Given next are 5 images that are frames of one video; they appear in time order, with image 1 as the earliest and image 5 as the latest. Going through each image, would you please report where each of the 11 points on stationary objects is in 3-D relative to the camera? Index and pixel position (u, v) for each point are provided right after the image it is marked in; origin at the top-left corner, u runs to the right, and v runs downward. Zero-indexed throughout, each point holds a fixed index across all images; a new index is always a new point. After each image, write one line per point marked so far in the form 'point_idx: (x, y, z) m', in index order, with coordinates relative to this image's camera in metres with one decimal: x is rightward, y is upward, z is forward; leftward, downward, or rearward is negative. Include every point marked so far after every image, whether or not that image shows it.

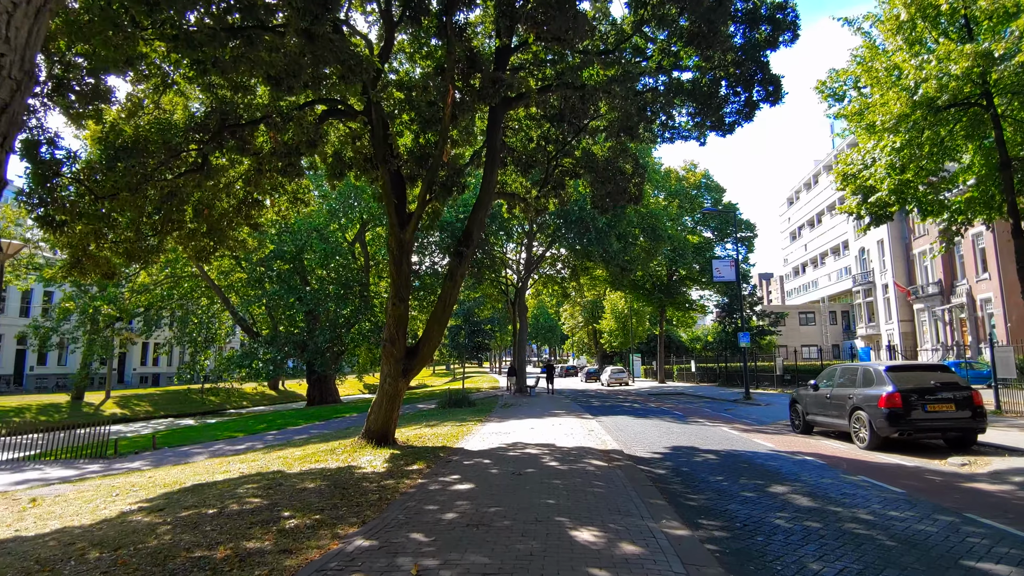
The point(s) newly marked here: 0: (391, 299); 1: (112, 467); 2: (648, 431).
0: (-2.5, -0.2, +12.0) m
1: (-9.9, -4.5, +14.3) m
2: (+3.3, -3.5, +14.1) m
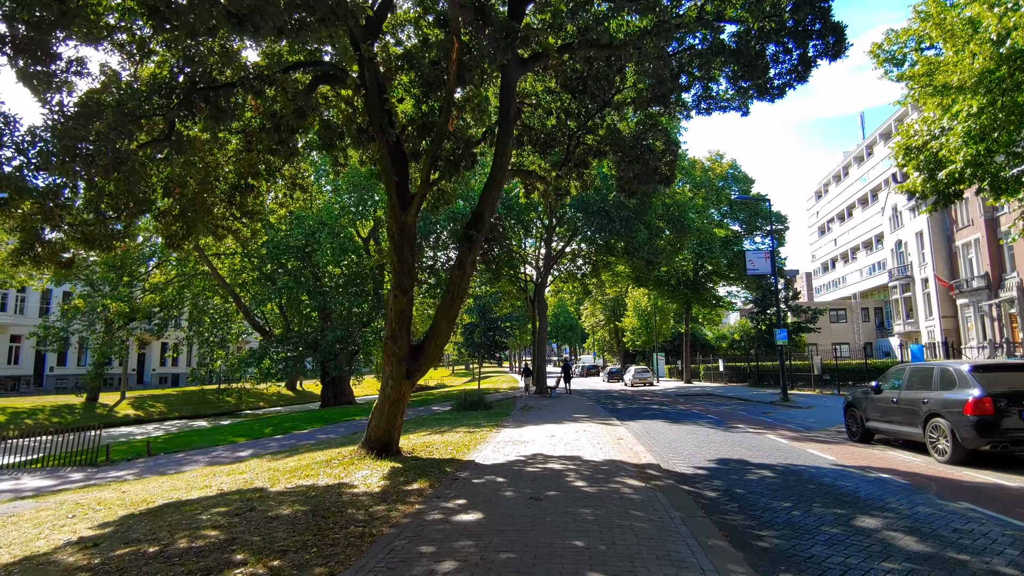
0: (-2.2, 0.0, +10.6) m
1: (-9.5, -4.3, +13.1) m
2: (+3.8, -3.3, +12.5) m
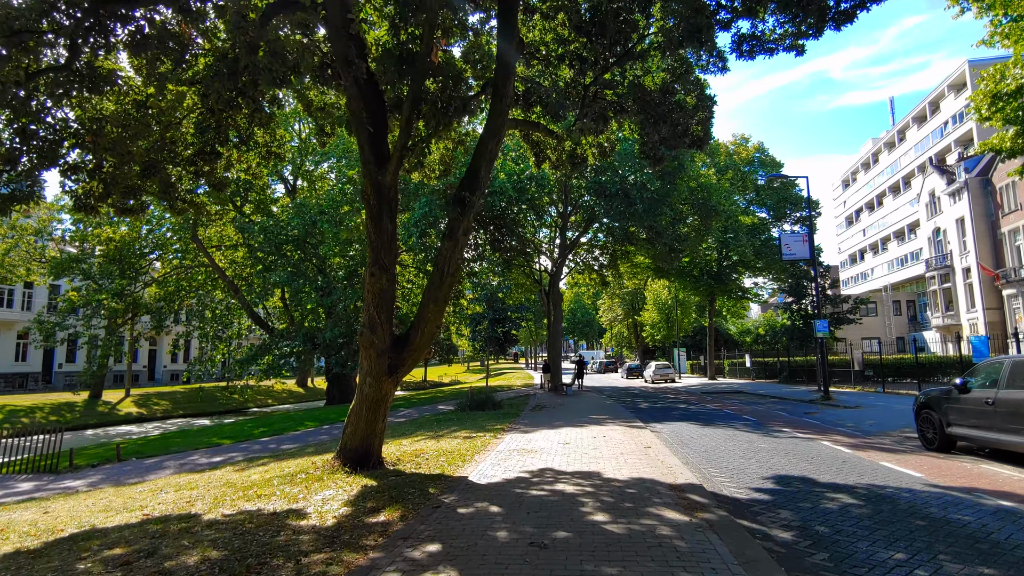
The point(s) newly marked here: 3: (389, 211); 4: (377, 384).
0: (-2.2, +0.3, +8.7) m
1: (-9.3, -4.0, +11.5) m
2: (+3.9, -2.9, +10.4) m
3: (-1.9, +1.2, +8.7) m
4: (-2.1, -1.5, +8.9) m
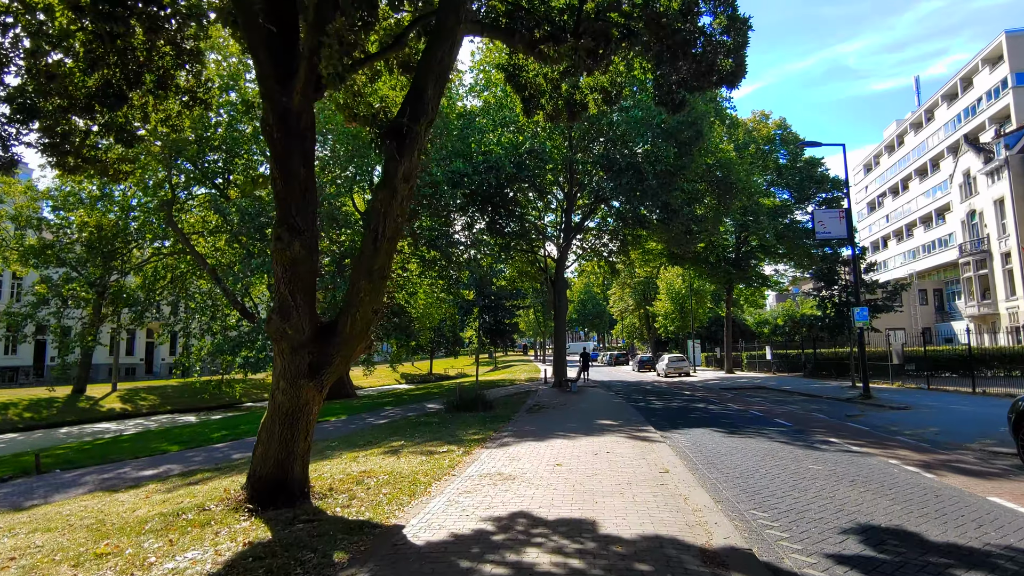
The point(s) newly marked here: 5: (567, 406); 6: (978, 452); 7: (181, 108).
0: (-2.6, +0.6, +6.3) m
1: (-9.7, -3.7, +9.3) m
2: (+3.5, -2.5, +7.9) m
3: (-2.3, +1.5, +6.2) m
4: (-2.5, -1.1, +6.5) m
5: (+1.7, -3.7, +18.0) m
6: (+7.8, -2.7, +9.7) m
7: (-6.2, +3.4, +11.3) m
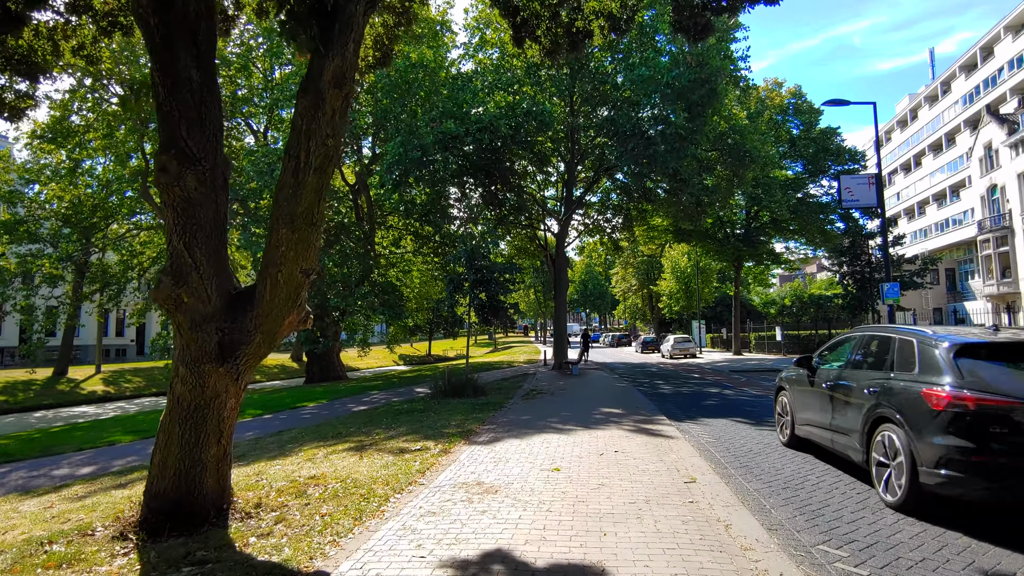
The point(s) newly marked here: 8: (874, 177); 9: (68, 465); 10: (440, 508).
0: (-2.8, +1.0, +4.5) m
1: (-9.8, -3.2, +7.7) m
2: (+3.3, -2.1, +6.3) m
3: (-2.4, +1.9, +4.5) m
4: (-2.6, -0.7, +4.8) m
5: (+1.5, -2.9, +16.4) m
6: (+7.6, -2.2, +8.1) m
7: (-6.4, +4.0, +9.5) m
8: (+12.1, +3.7, +19.5) m
9: (-8.4, -3.3, +10.9) m
10: (-0.6, -2.0, +5.2) m
